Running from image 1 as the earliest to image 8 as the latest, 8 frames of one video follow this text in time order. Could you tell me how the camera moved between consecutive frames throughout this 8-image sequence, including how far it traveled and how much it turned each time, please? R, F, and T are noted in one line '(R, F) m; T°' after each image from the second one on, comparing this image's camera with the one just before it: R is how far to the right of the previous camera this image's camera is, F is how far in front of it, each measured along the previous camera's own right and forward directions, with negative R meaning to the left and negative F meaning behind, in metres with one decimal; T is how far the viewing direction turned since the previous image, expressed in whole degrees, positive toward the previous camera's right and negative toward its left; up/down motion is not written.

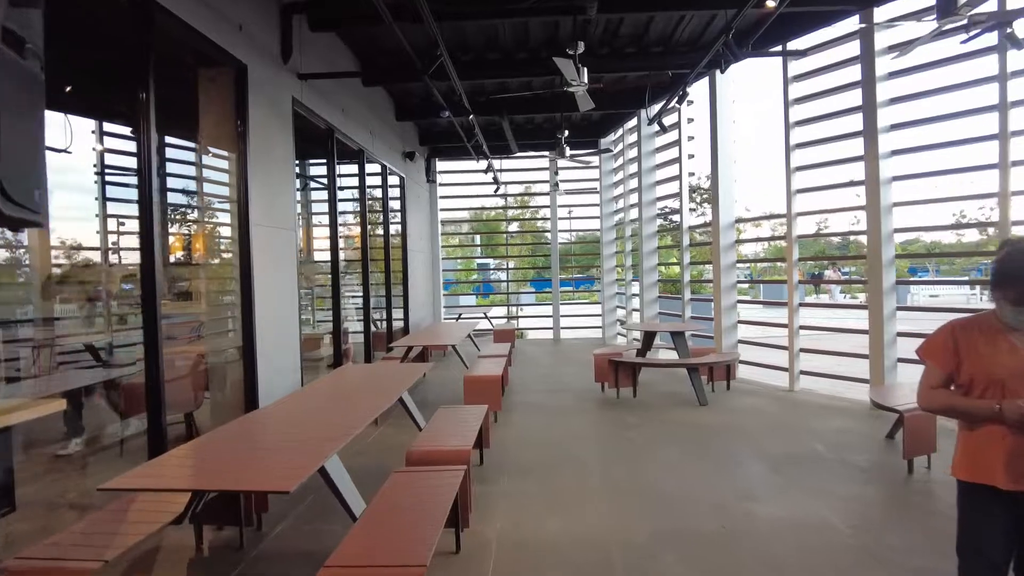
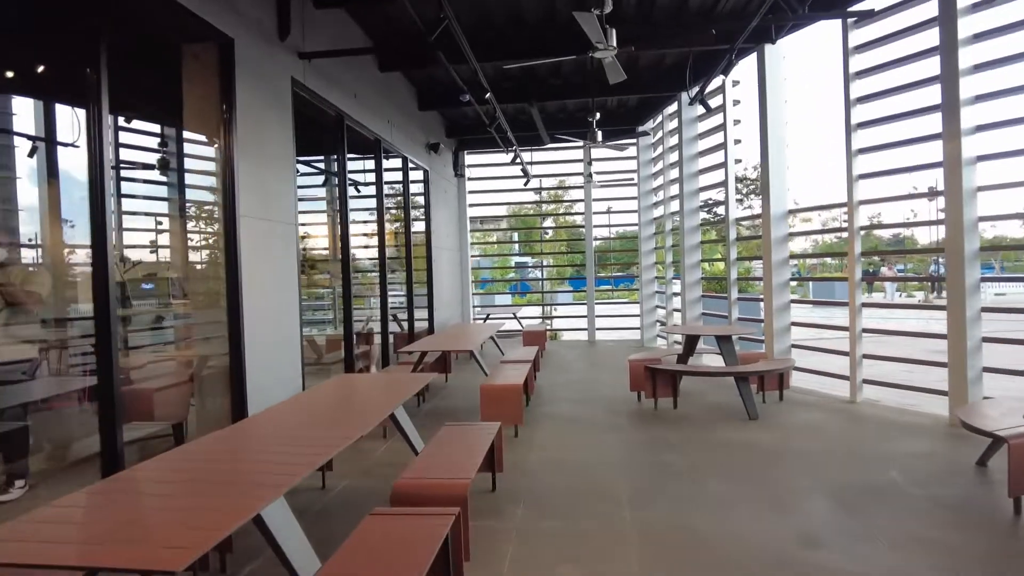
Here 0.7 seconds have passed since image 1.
(+0.1, +0.6) m; -4°
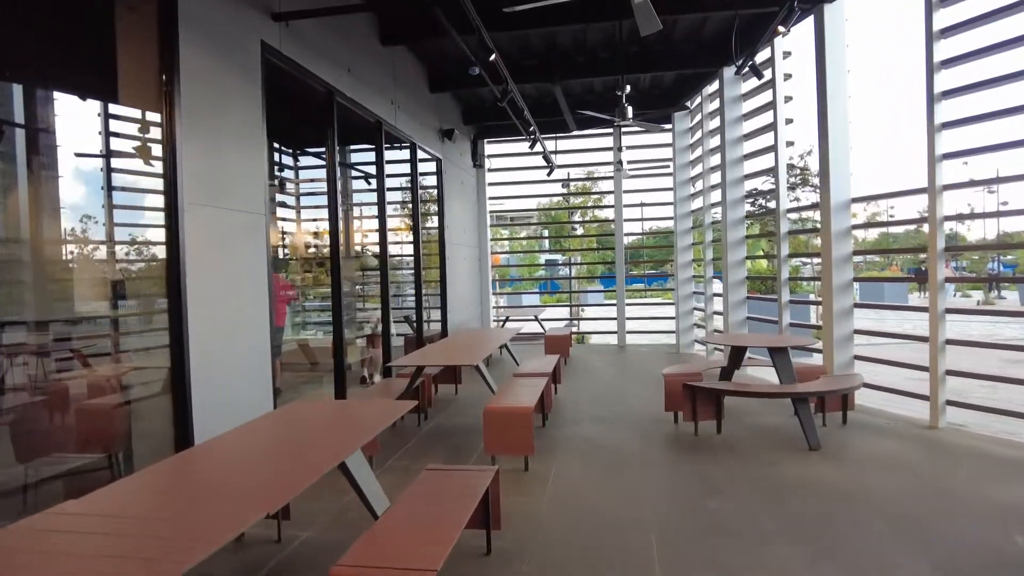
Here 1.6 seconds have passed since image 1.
(+0.1, +0.8) m; -3°
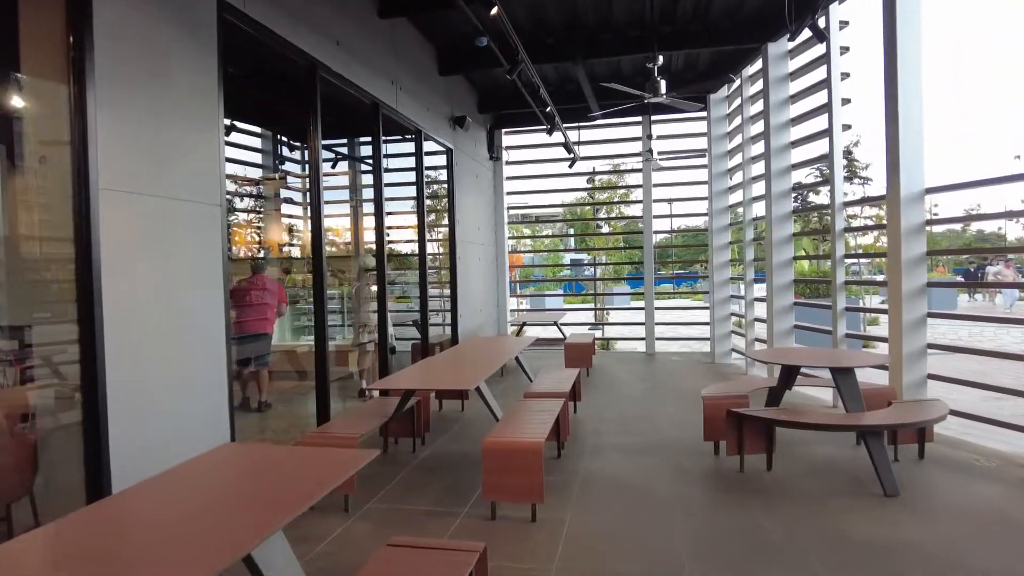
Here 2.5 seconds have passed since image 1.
(+0.1, +0.8) m; -2°
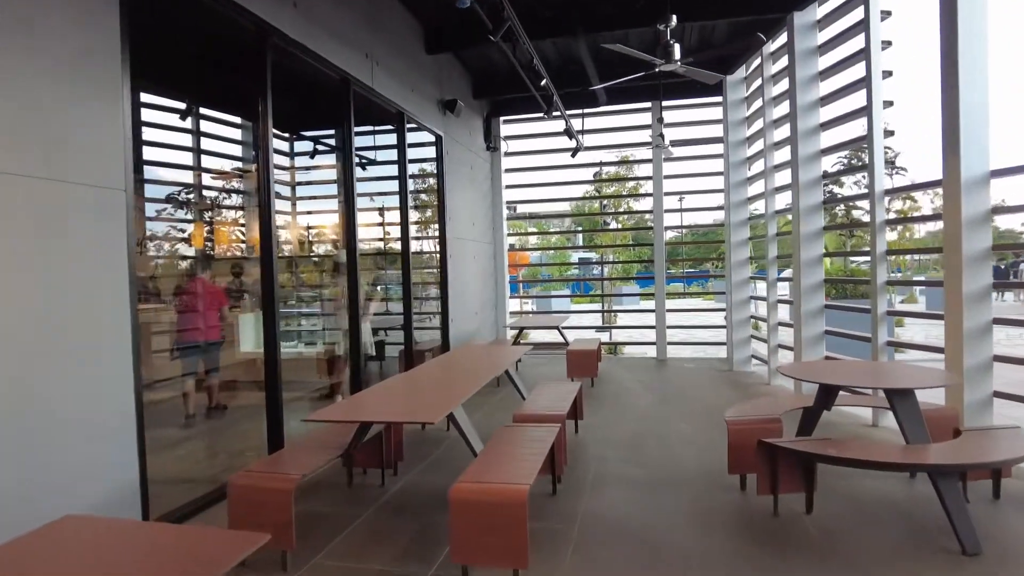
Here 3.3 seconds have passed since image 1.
(+0.1, +0.7) m; -1°
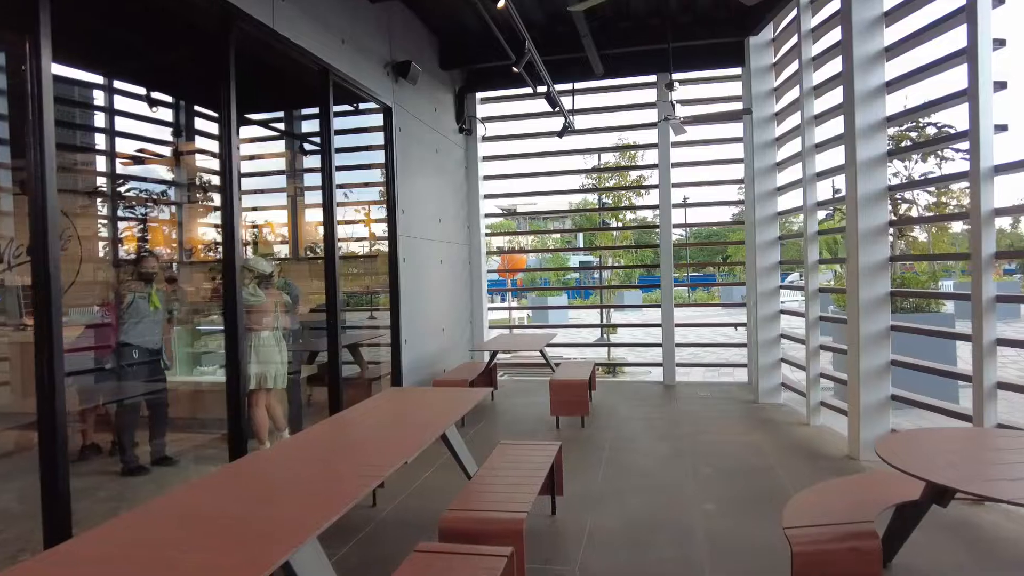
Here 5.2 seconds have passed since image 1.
(+0.3, +1.5) m; 0°
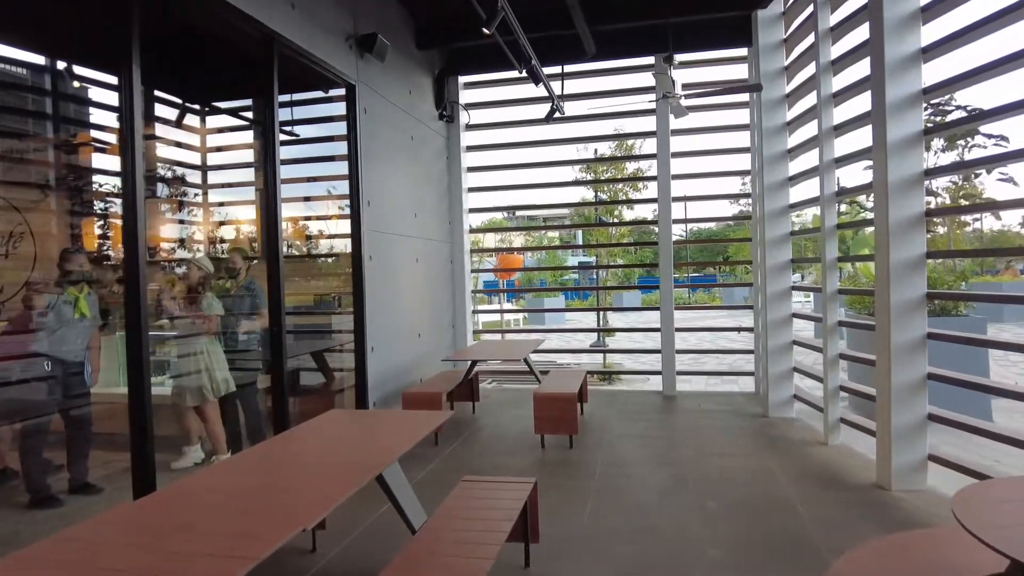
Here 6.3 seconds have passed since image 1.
(+0.2, +0.6) m; 0°
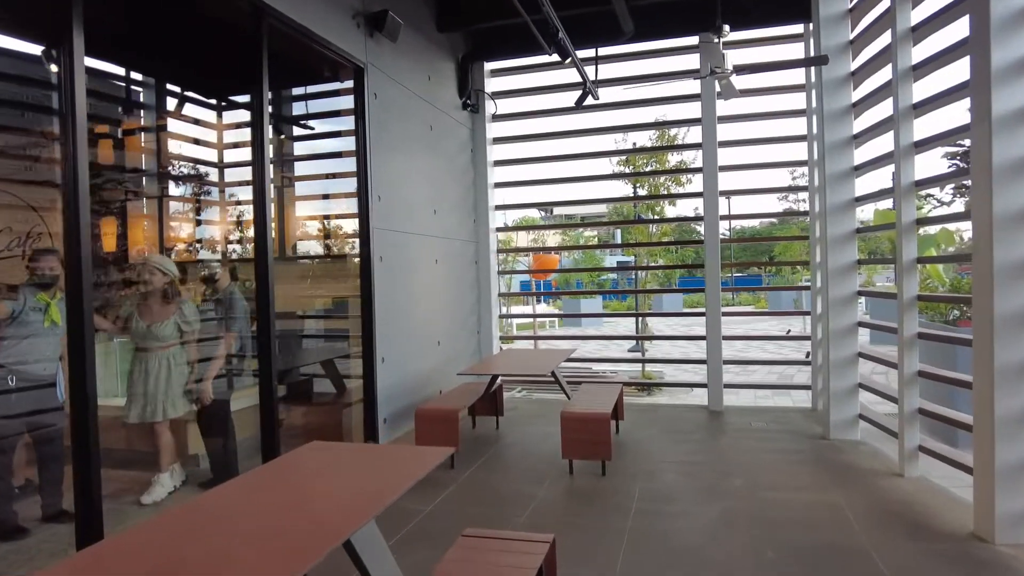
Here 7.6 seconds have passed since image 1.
(+0.1, +0.6) m; -3°
